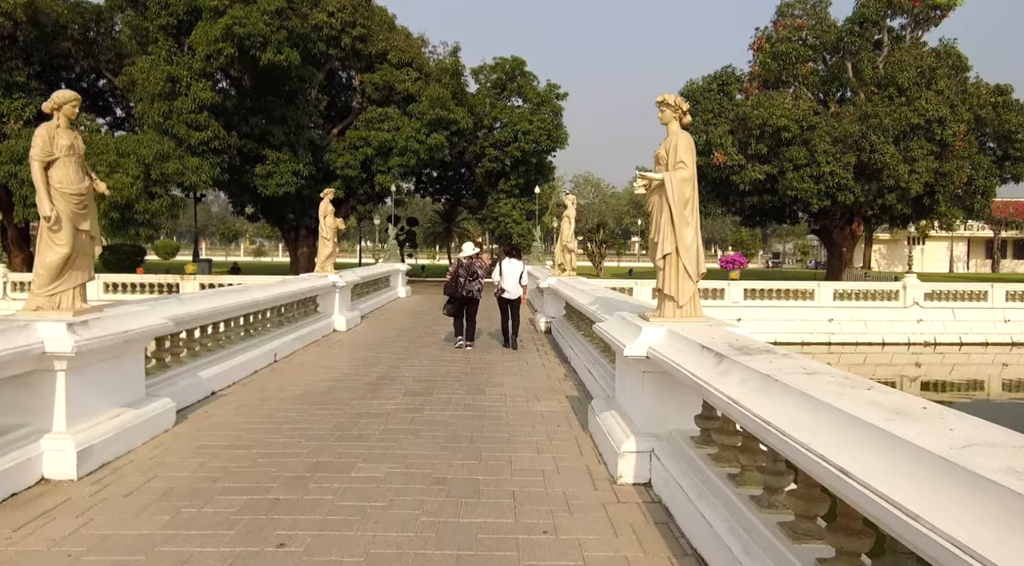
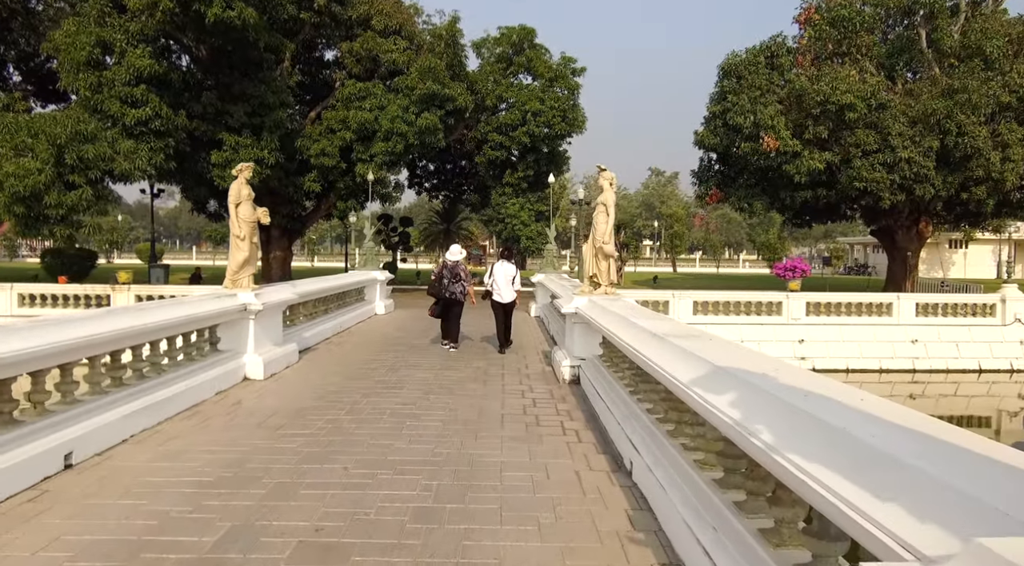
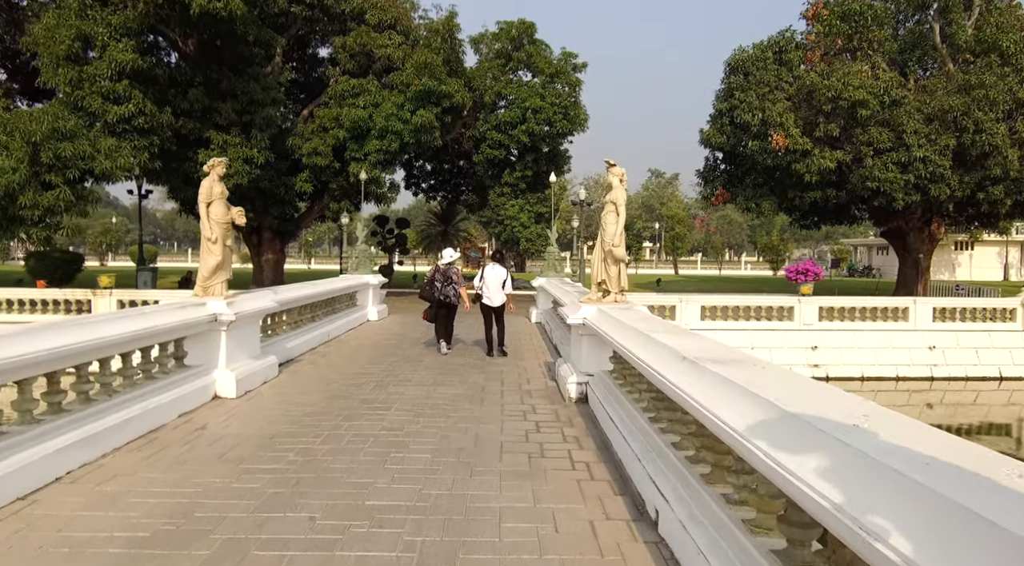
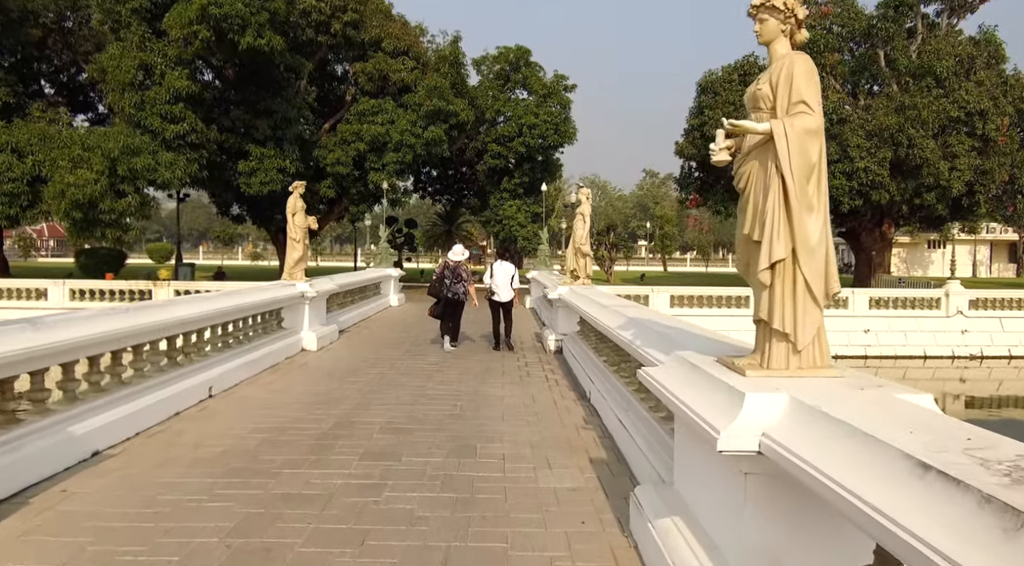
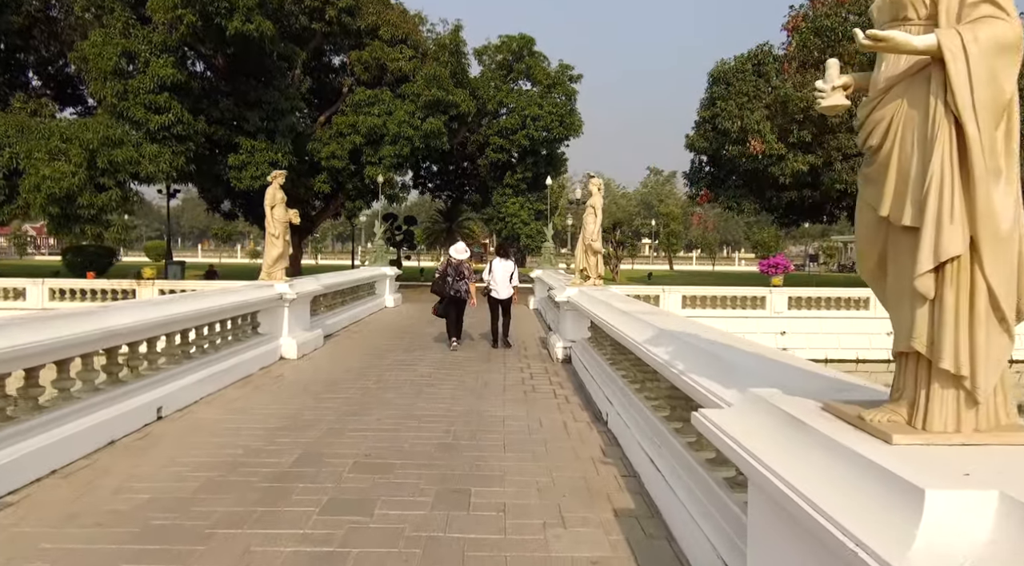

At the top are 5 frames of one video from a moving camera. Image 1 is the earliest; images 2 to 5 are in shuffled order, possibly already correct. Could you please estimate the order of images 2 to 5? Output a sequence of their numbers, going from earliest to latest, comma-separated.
4, 5, 2, 3
